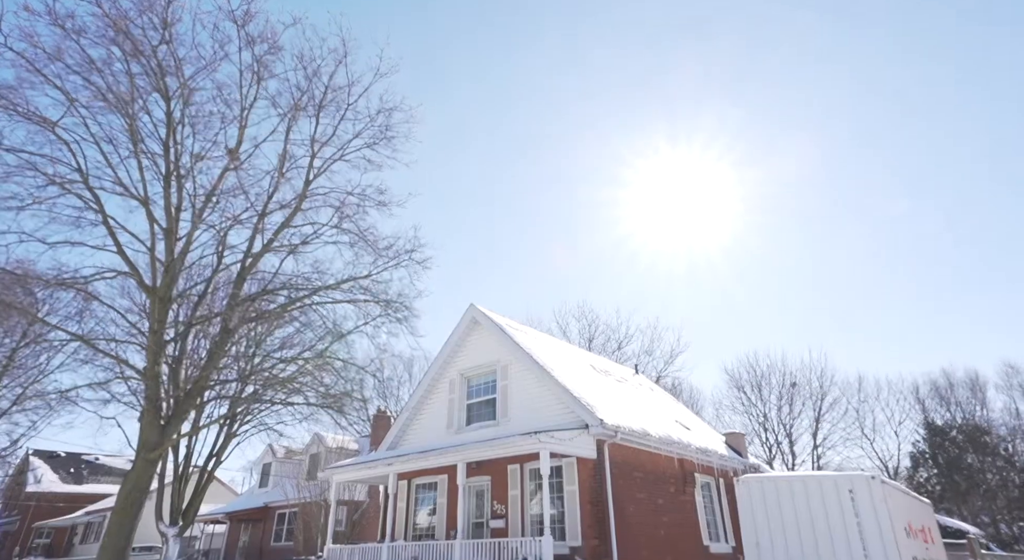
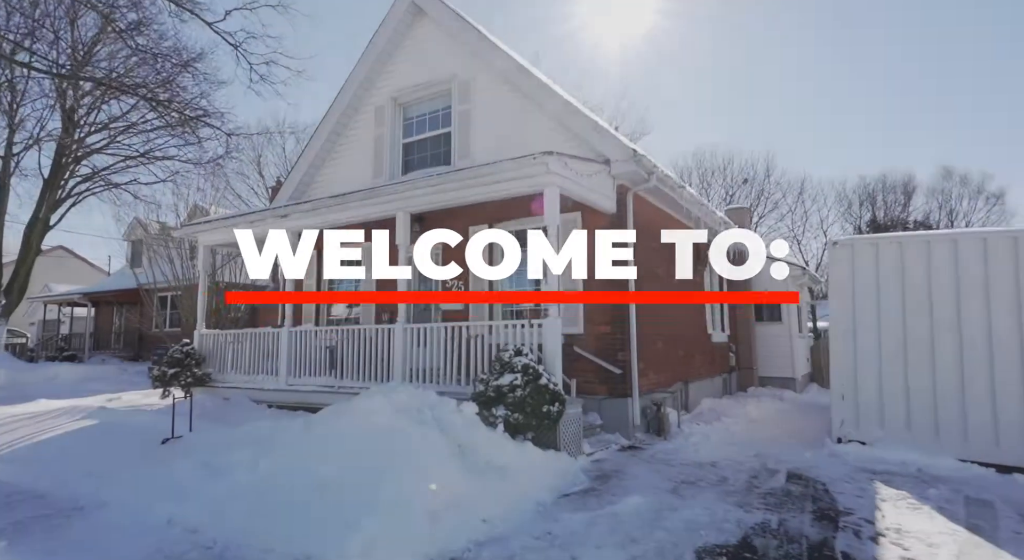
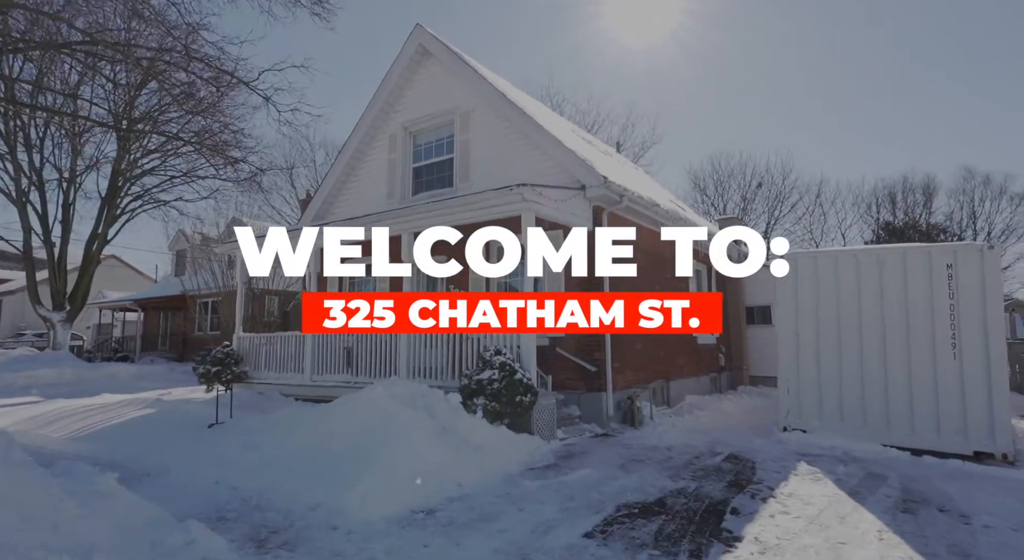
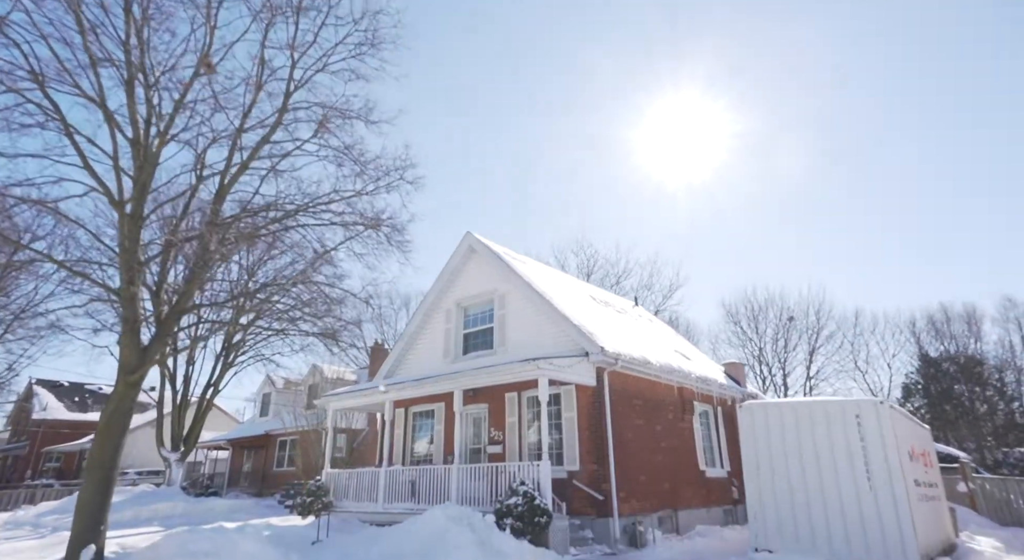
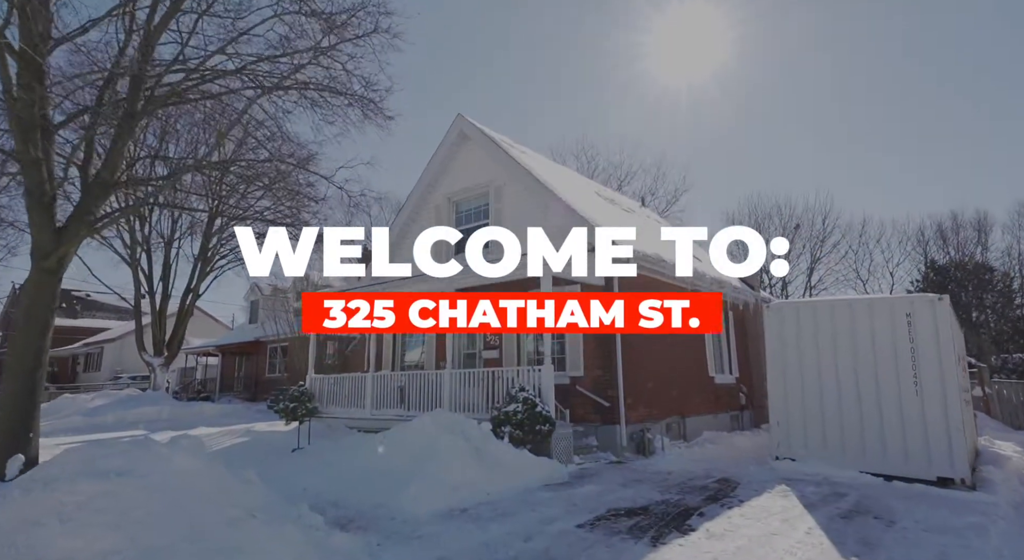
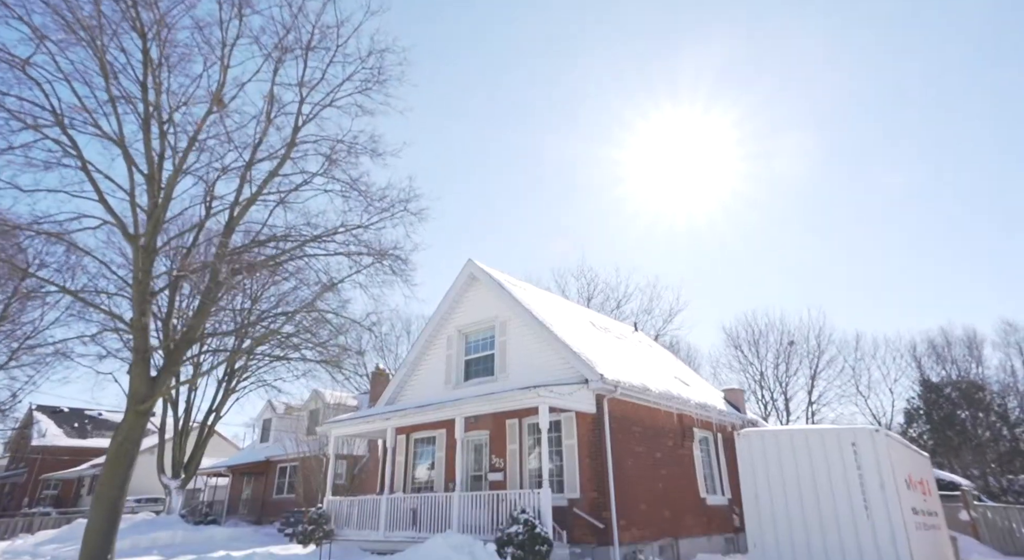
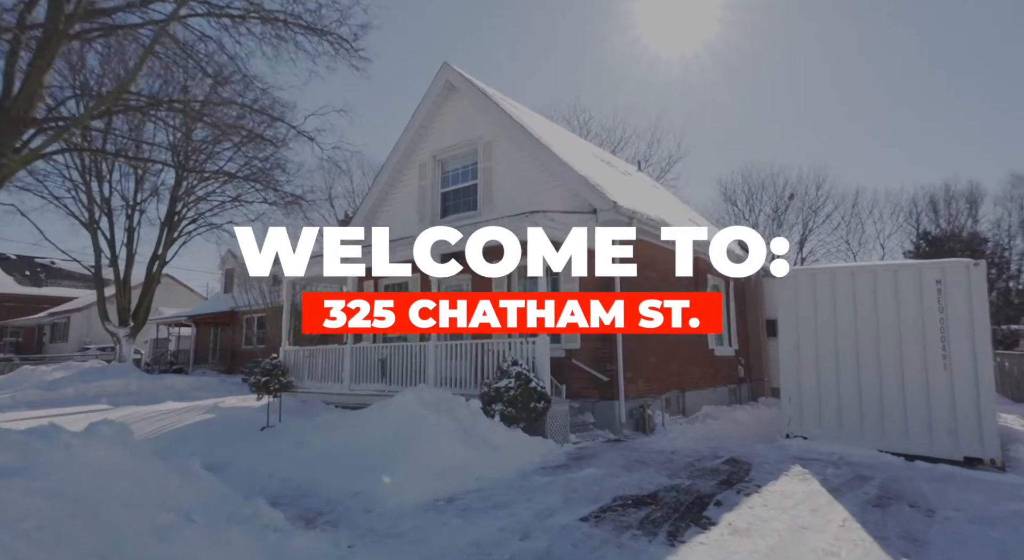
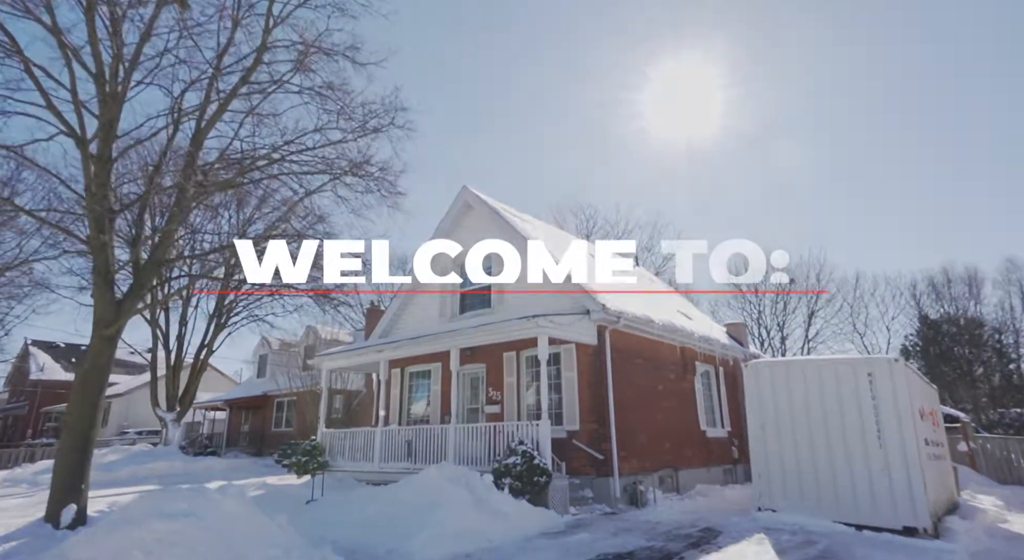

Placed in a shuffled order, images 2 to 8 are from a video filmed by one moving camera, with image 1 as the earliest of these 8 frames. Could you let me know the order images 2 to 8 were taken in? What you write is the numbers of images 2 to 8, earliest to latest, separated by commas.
6, 4, 8, 5, 7, 3, 2
